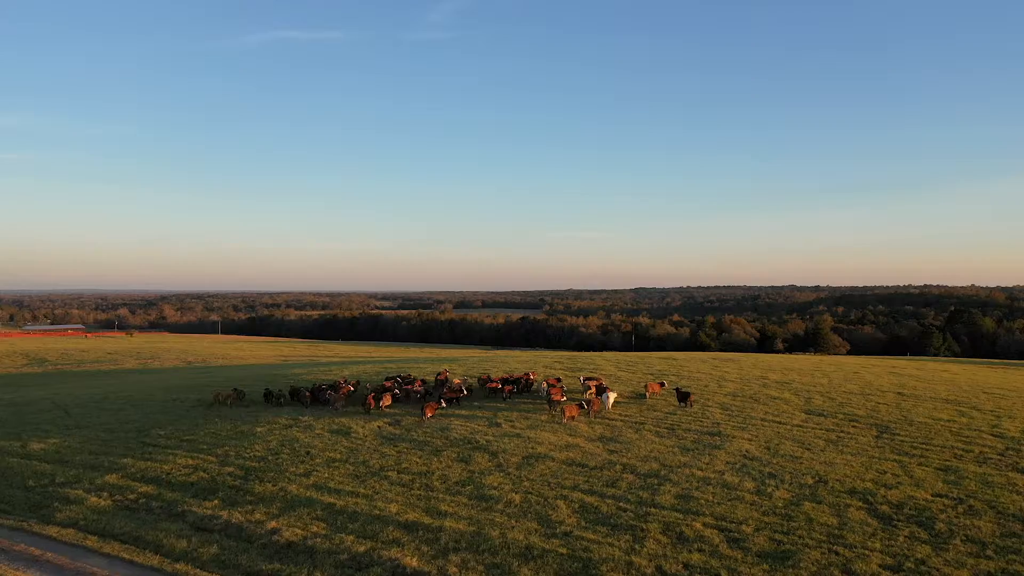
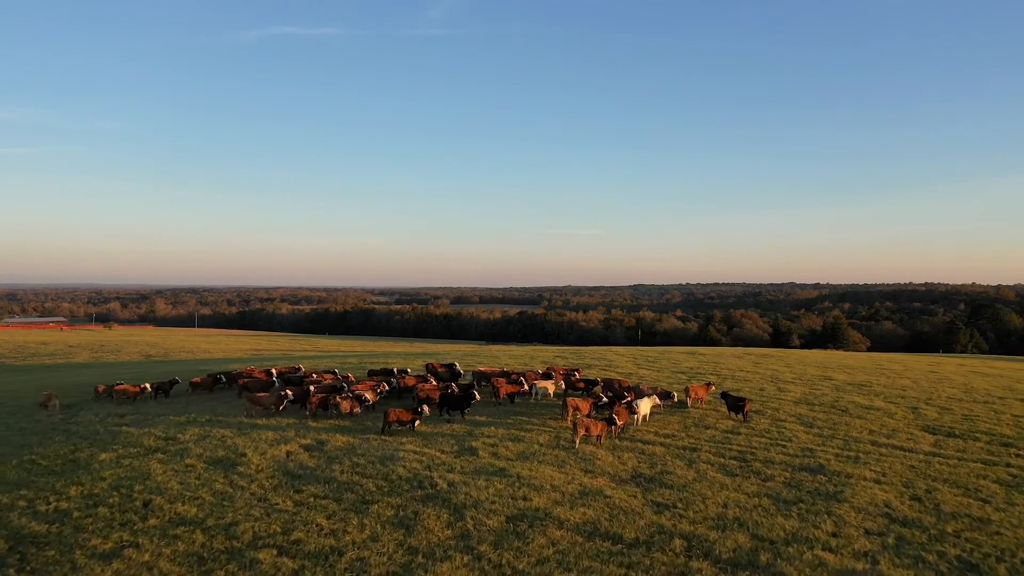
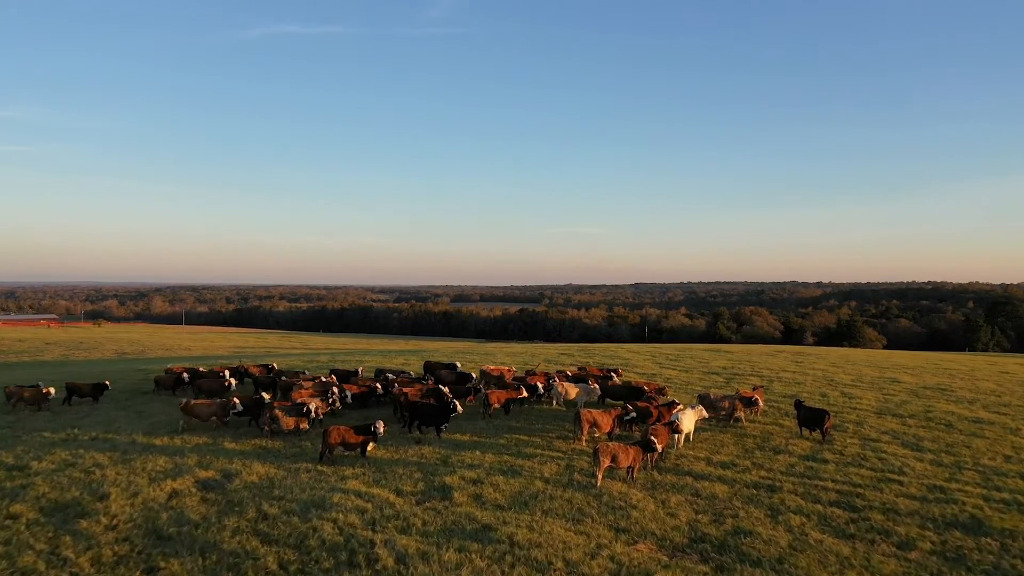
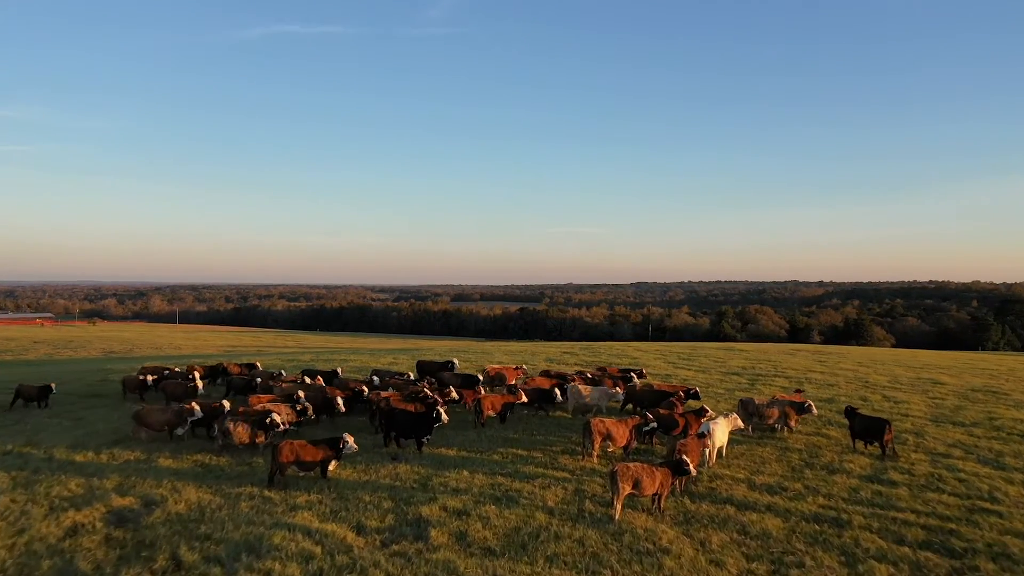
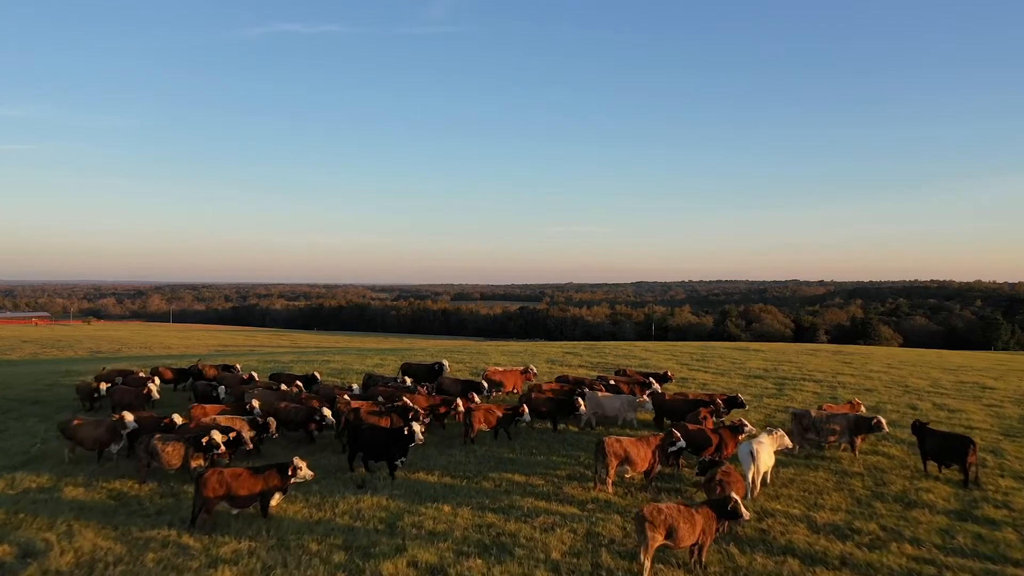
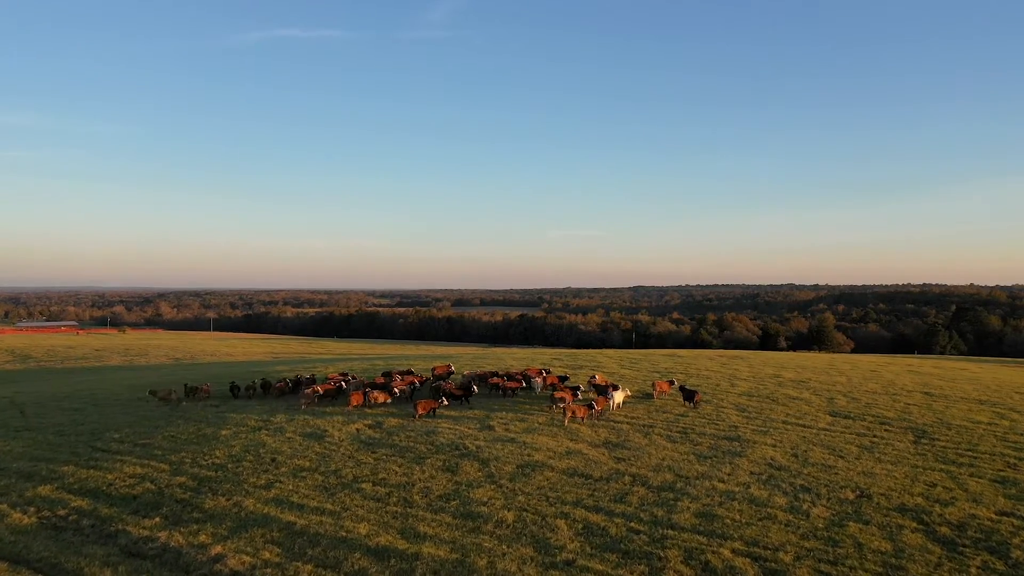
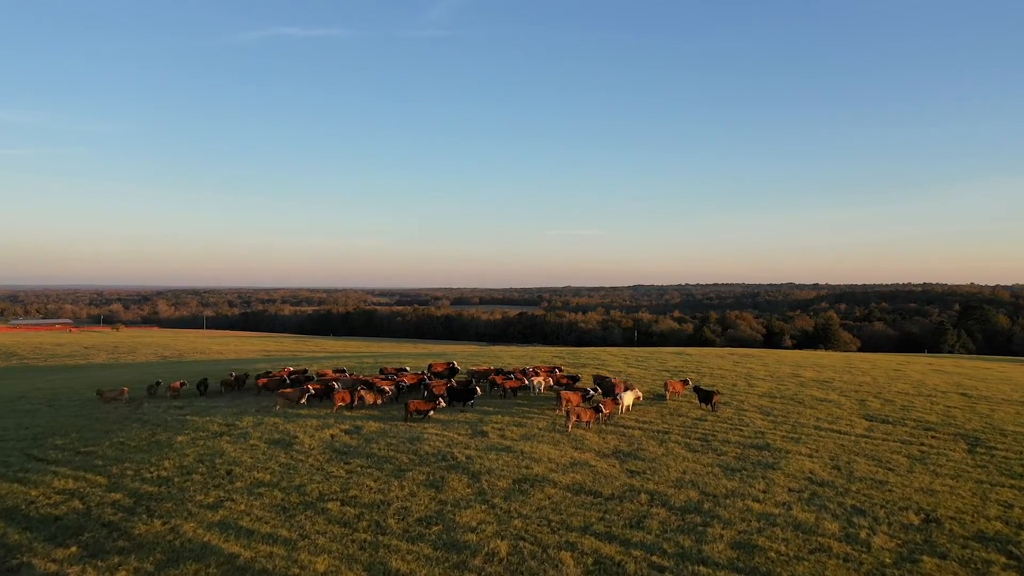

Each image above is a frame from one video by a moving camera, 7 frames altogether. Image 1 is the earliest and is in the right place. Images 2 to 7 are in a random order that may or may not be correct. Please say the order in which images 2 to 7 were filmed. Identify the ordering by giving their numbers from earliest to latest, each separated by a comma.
6, 7, 2, 3, 4, 5
